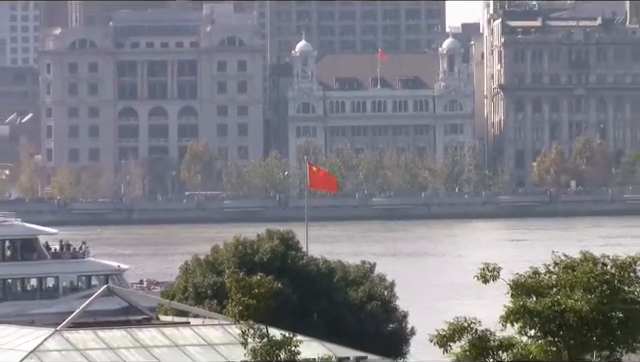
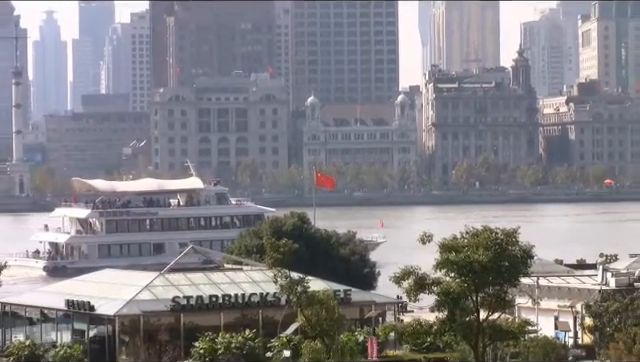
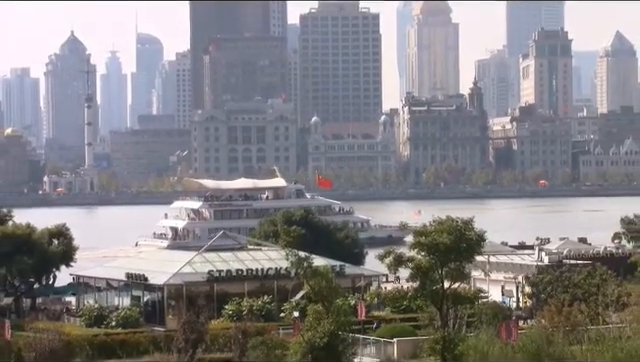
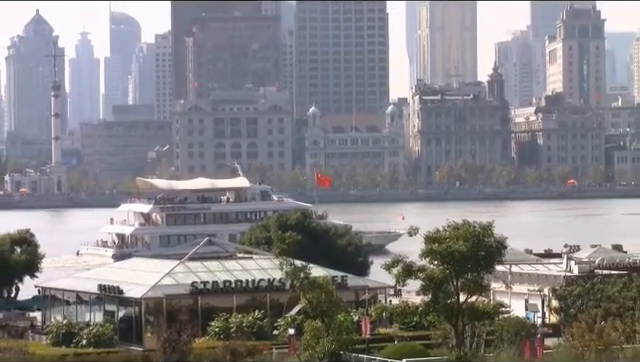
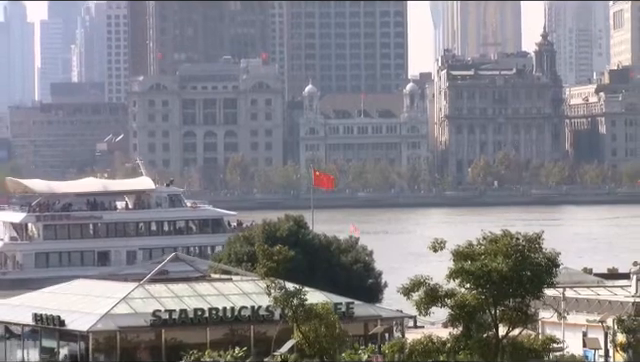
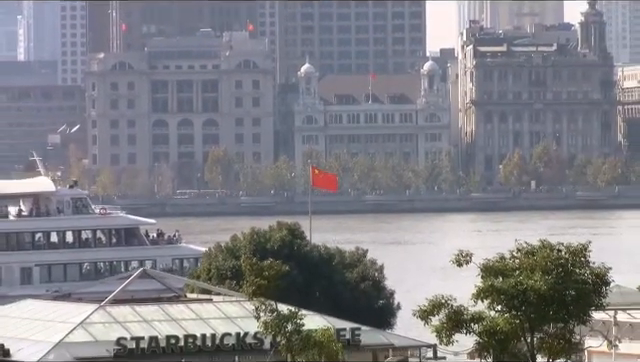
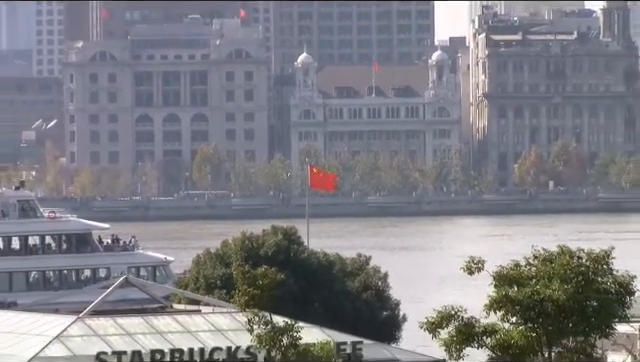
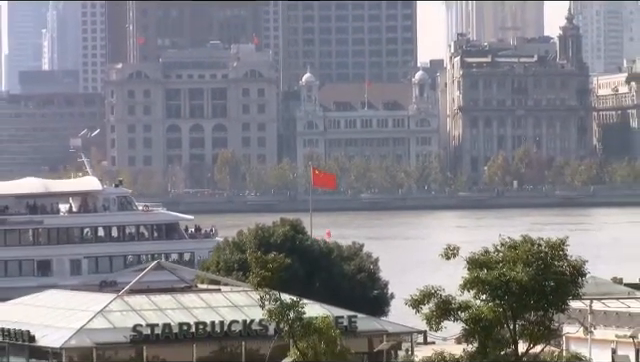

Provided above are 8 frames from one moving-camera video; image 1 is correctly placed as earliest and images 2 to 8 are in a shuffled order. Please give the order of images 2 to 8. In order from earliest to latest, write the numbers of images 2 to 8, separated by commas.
7, 6, 8, 5, 2, 4, 3
